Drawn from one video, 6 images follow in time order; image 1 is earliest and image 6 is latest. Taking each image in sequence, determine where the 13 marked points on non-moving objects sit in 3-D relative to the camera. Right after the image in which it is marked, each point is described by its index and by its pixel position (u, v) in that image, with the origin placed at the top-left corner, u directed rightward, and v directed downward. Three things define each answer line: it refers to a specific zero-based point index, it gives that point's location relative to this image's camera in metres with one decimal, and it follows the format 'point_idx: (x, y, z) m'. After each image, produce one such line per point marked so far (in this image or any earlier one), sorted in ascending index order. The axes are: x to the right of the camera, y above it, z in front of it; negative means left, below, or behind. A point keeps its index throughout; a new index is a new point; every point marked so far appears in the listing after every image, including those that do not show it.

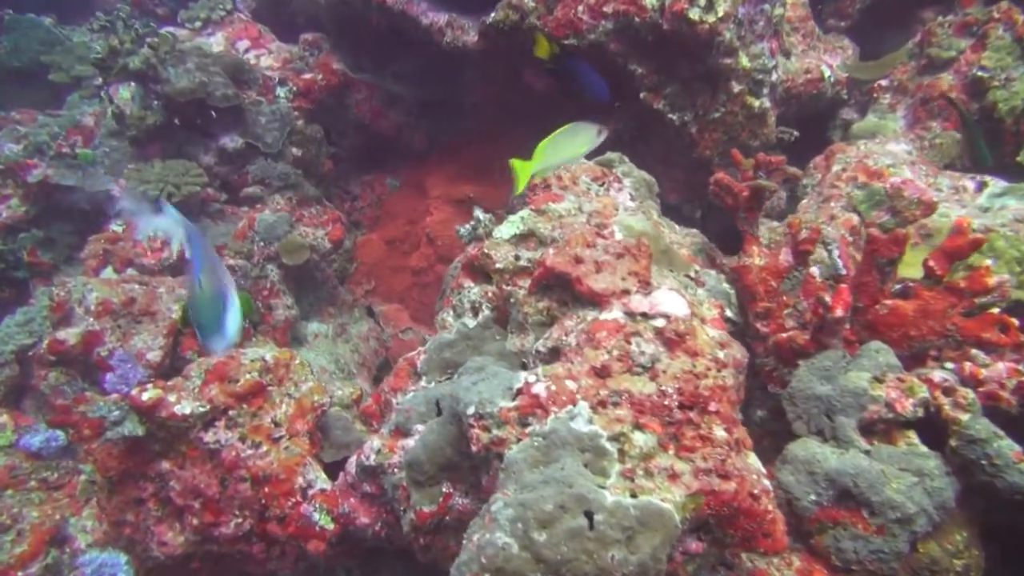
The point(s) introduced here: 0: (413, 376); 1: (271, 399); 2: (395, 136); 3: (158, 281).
0: (-0.4, -0.3, +2.6) m
1: (-0.9, -0.4, +2.8) m
2: (-1.0, +1.3, +6.2) m
3: (-2.0, 0.0, +4.1) m
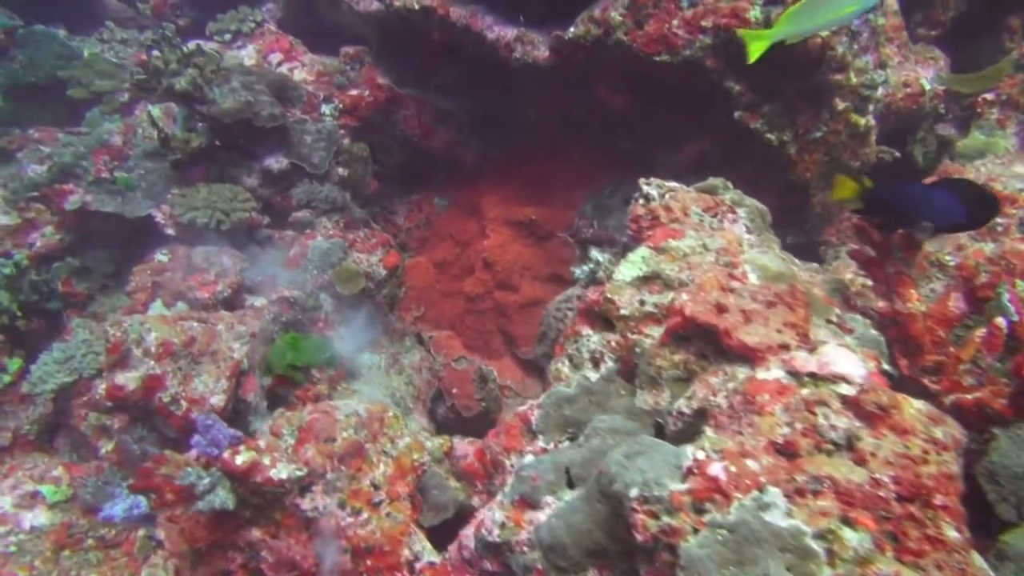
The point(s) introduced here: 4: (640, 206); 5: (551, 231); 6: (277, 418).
0: (+0.1, -0.5, +2.4) m
1: (-0.5, -0.6, +2.5) m
2: (-0.5, +1.1, +5.9) m
3: (-1.6, -0.2, +3.8) m
4: (+0.5, +0.3, +2.9) m
5: (+0.3, +0.4, +5.1) m
6: (-0.9, -0.5, +2.7) m
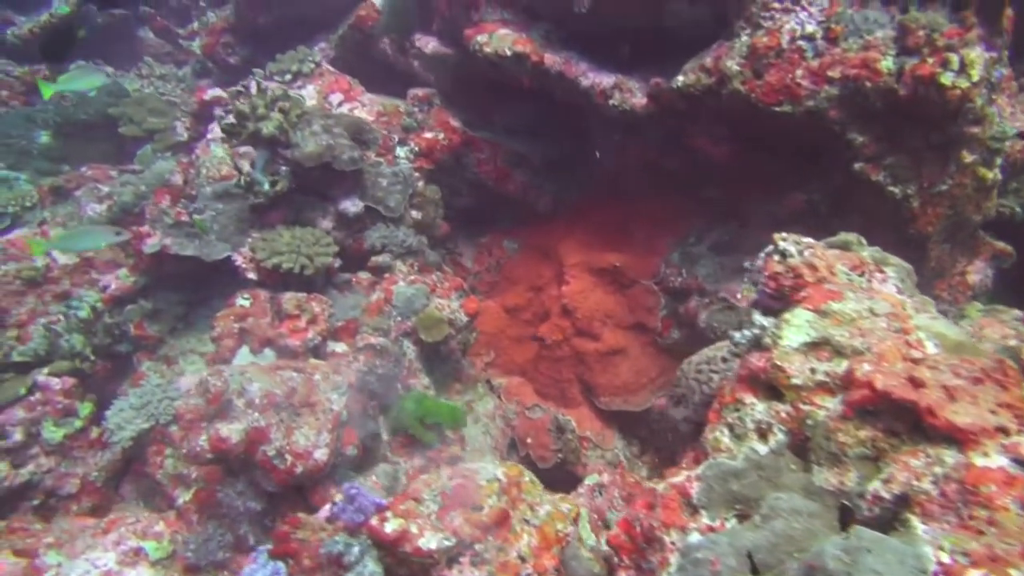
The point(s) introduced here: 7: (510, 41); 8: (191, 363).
0: (+0.5, -0.7, +2.2) m
1: (0.0, -0.8, +2.4) m
2: (+0.1, +0.7, +5.9) m
3: (-1.1, -0.4, +3.7) m
4: (+1.0, +0.1, +2.8) m
5: (+0.9, +0.1, +5.0) m
6: (-0.3, -0.7, +2.6) m
7: (0.0, +1.6, +4.5) m
8: (-2.4, -0.6, +5.2) m
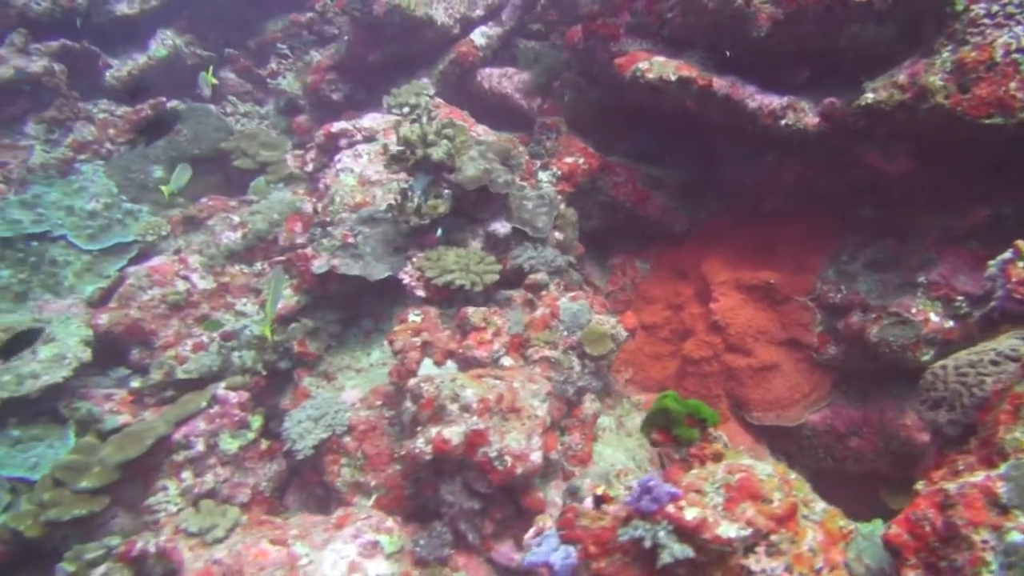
0: (+1.5, -0.7, +2.3) m
1: (+1.0, -0.8, +2.5) m
2: (+1.2, +0.6, +6.0) m
3: (0.0, -0.5, +3.9) m
4: (+2.0, +0.1, +2.9) m
5: (+2.0, 0.0, +5.1) m
6: (+0.6, -0.7, +2.7) m
7: (+1.1, +1.5, +4.7) m
8: (-1.2, -0.7, +5.5) m
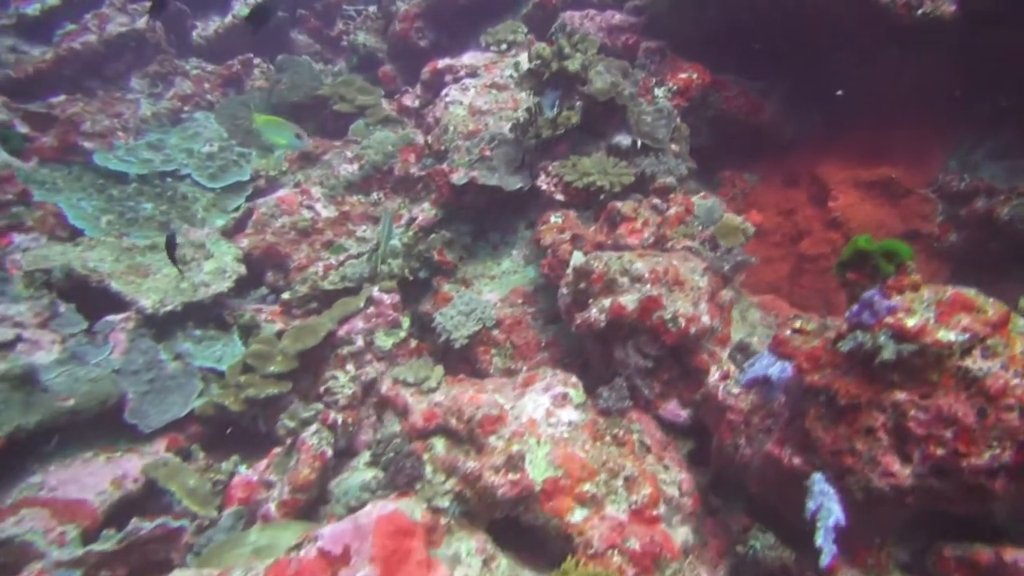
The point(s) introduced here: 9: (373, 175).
0: (+2.4, 0.0, +2.6) m
1: (+1.9, -0.2, +2.8) m
2: (+2.3, +1.4, +6.3) m
3: (+0.9, +0.2, +4.3) m
4: (+2.9, +0.8, +3.1) m
5: (+3.0, +0.7, +5.3) m
6: (+1.5, -0.1, +3.1) m
7: (+2.0, +2.2, +4.9) m
8: (-0.2, 0.0, +5.9) m
9: (-1.6, +1.2, +8.0) m
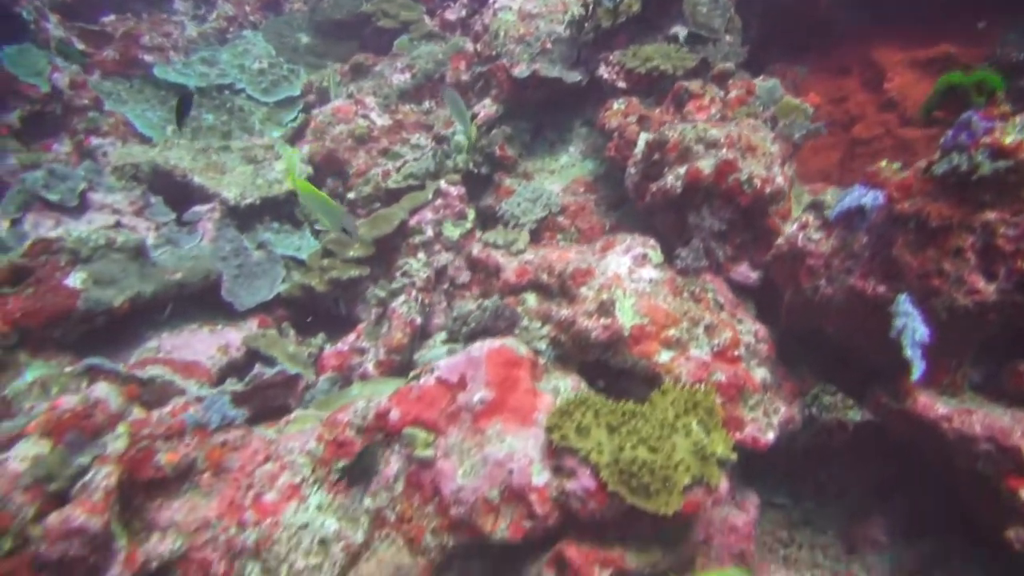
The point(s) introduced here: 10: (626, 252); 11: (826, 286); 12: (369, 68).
0: (+2.8, +0.7, +2.7) m
1: (+2.3, +0.5, +2.9) m
2: (+2.8, +2.4, +6.3) m
3: (+1.4, +1.0, +4.4) m
4: (+3.3, +1.5, +3.1) m
5: (+3.5, +1.6, +5.4) m
6: (+2.0, +0.6, +3.2) m
7: (+2.5, +3.1, +4.9) m
8: (+0.3, +0.9, +6.1) m
9: (-1.0, +2.3, +8.1) m
10: (+0.7, +0.2, +4.1) m
11: (+1.5, 0.0, +3.5) m
12: (-1.8, +2.7, +8.8) m
